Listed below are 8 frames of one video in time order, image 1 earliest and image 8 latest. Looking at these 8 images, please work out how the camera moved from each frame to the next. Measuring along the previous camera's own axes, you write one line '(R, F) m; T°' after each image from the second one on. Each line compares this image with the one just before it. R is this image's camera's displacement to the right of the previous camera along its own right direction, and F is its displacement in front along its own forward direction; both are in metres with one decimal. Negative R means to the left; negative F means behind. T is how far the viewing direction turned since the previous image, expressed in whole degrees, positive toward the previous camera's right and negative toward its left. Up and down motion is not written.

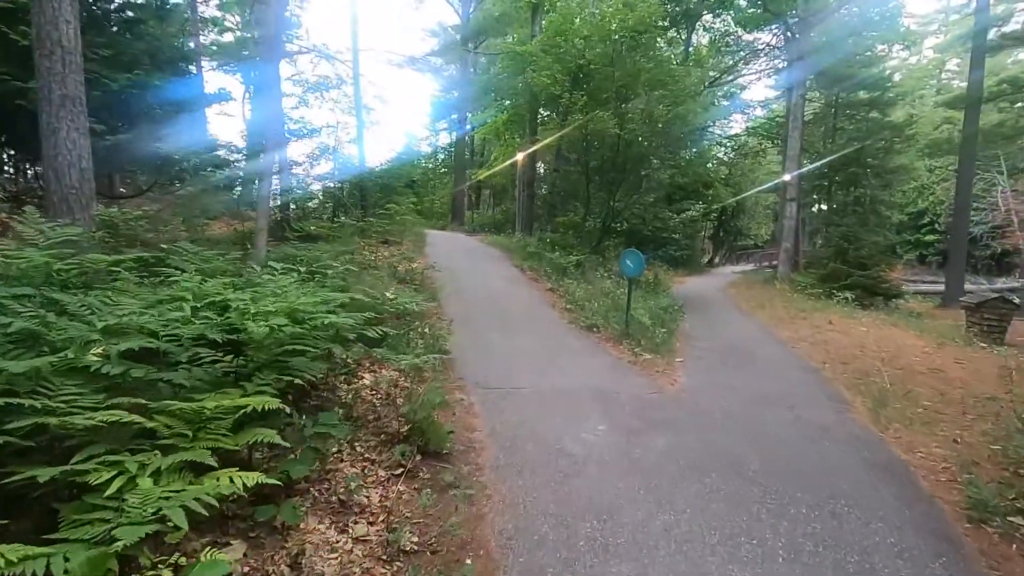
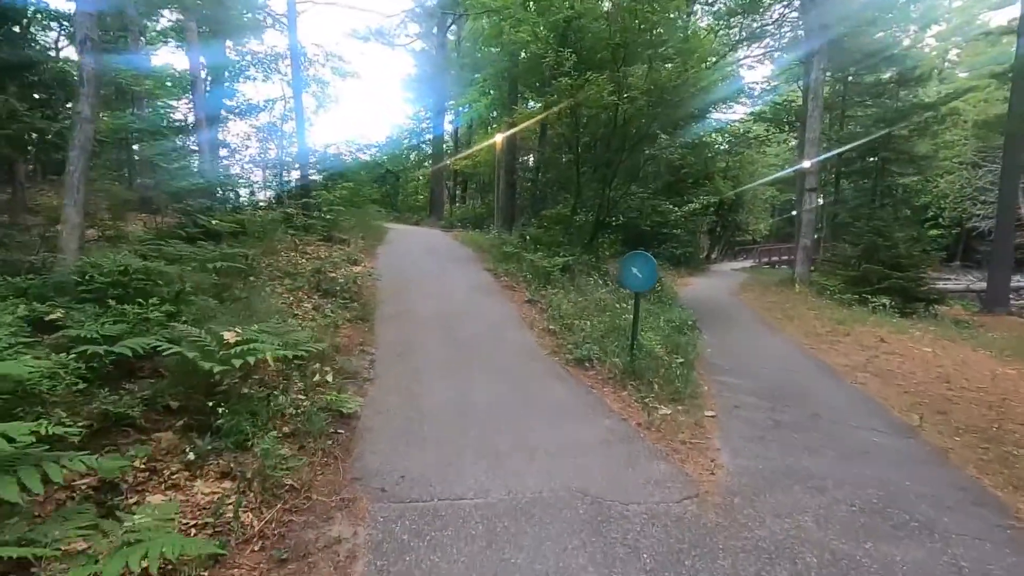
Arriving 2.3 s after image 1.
(+0.5, +3.0) m; +1°
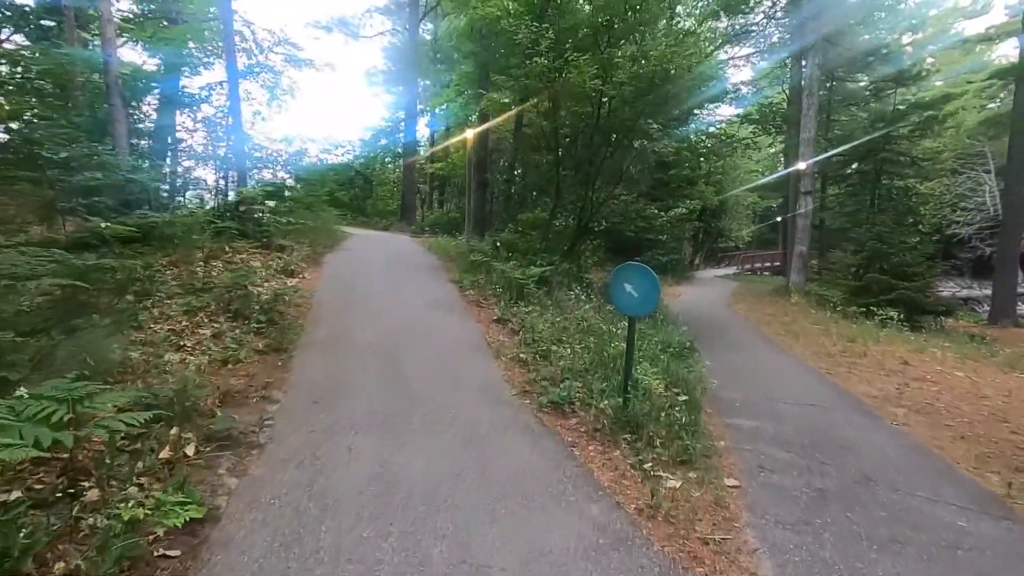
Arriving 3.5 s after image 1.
(+0.3, +1.7) m; +2°
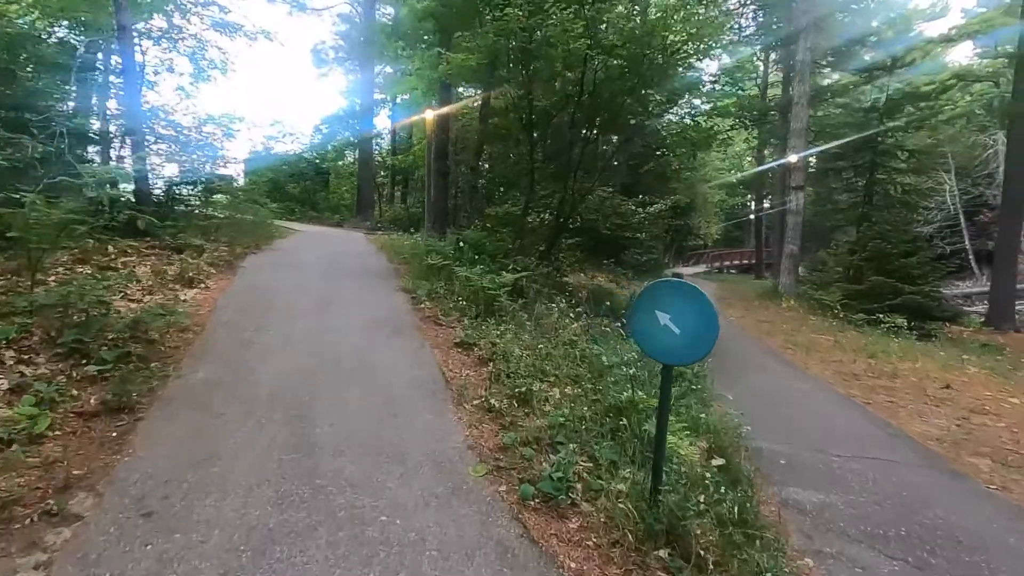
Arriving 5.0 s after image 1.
(0.0, +2.0) m; +4°
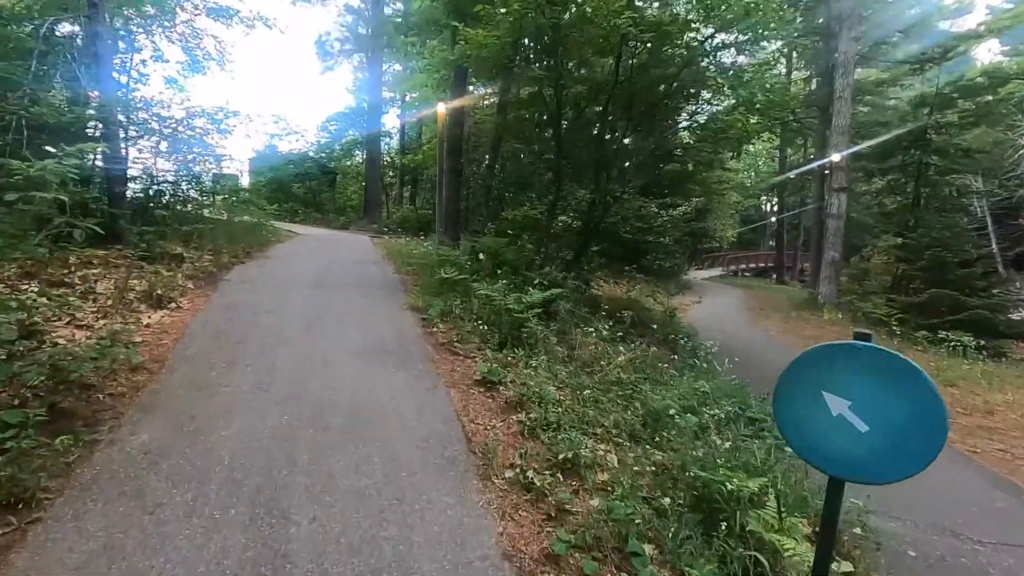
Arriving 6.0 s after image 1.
(-0.3, +1.2) m; -1°
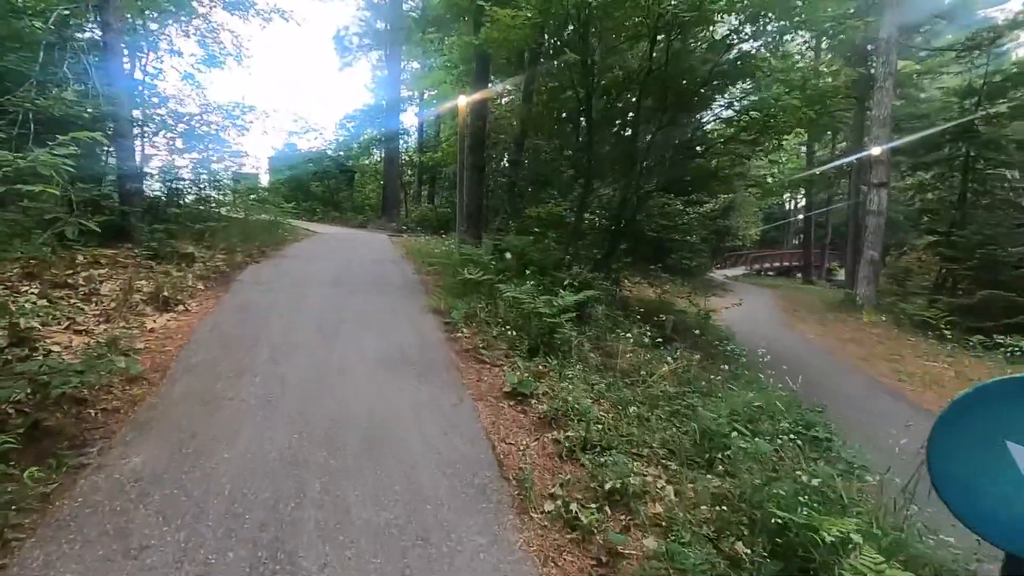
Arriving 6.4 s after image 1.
(-0.1, +0.5) m; -2°
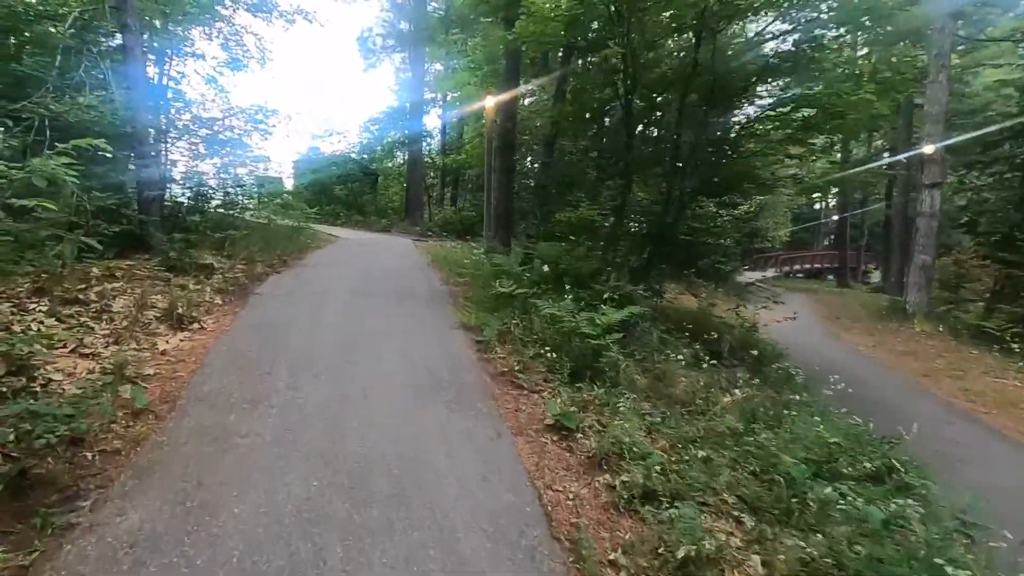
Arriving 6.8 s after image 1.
(-0.2, +0.5) m; -2°
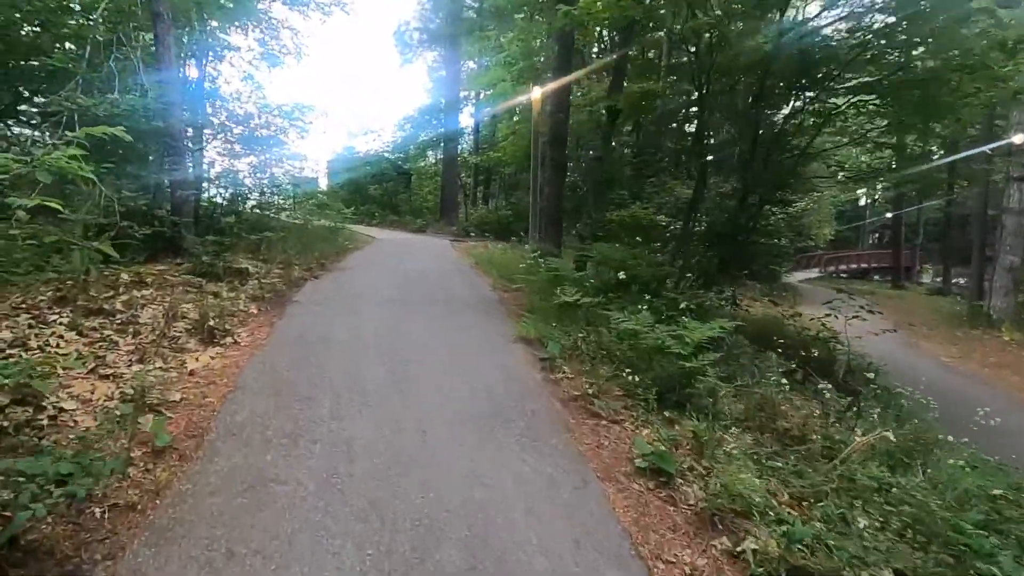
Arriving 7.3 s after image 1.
(-0.4, +0.7) m; -3°
